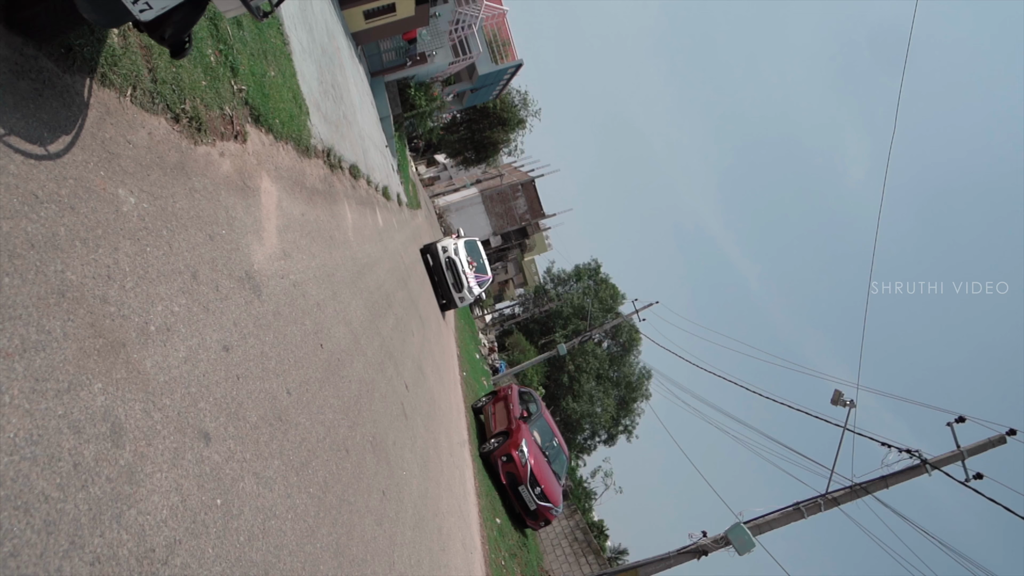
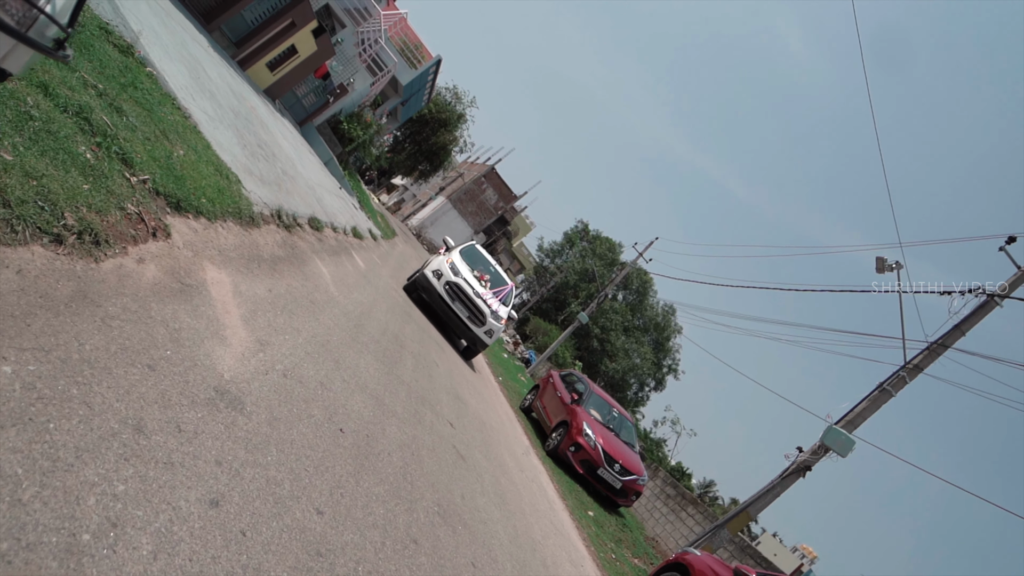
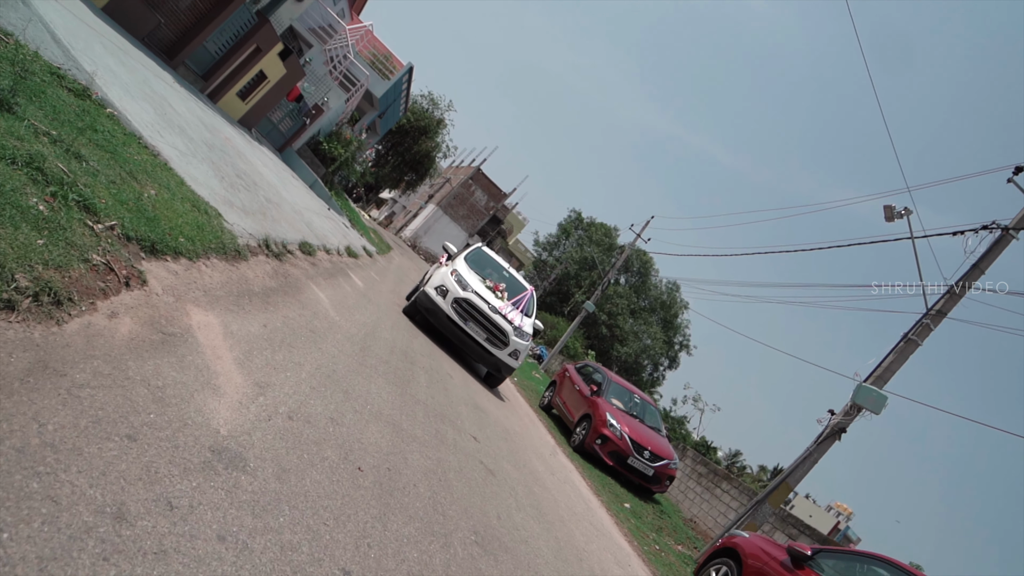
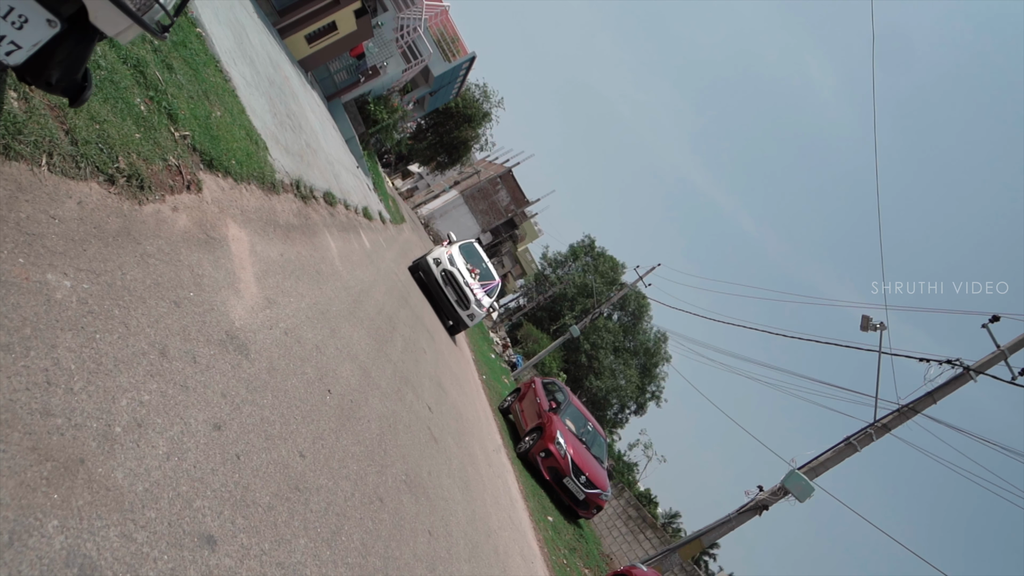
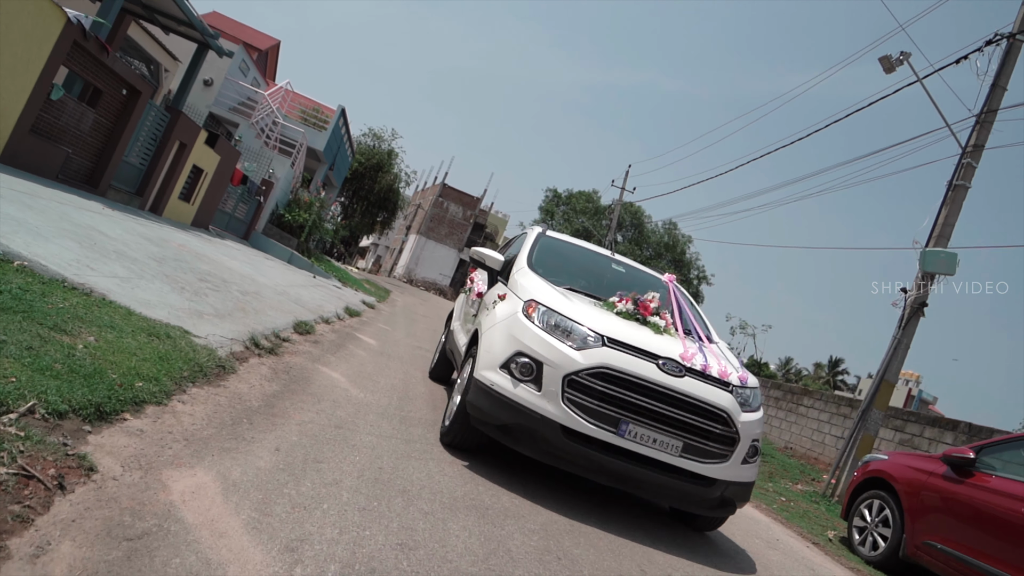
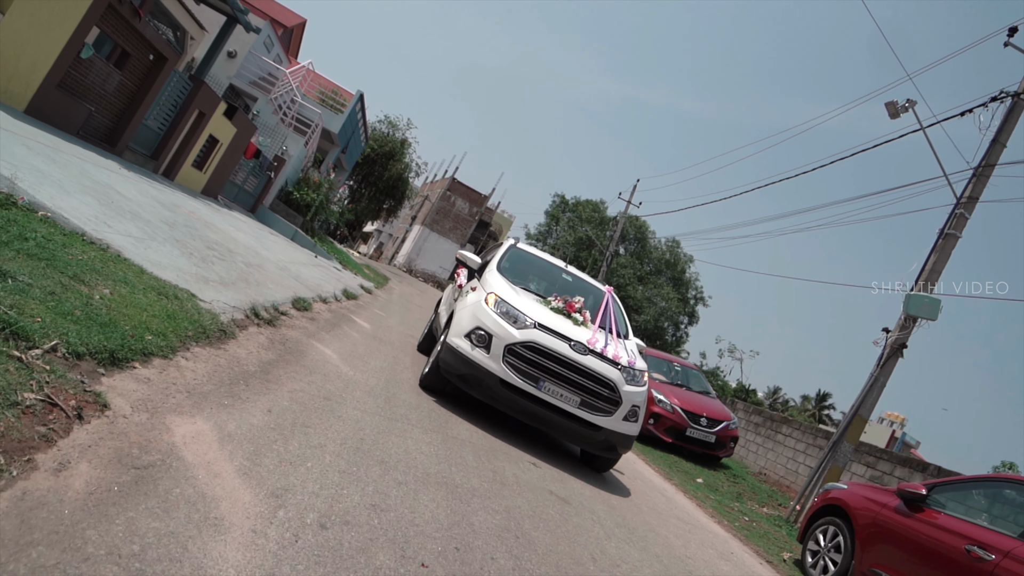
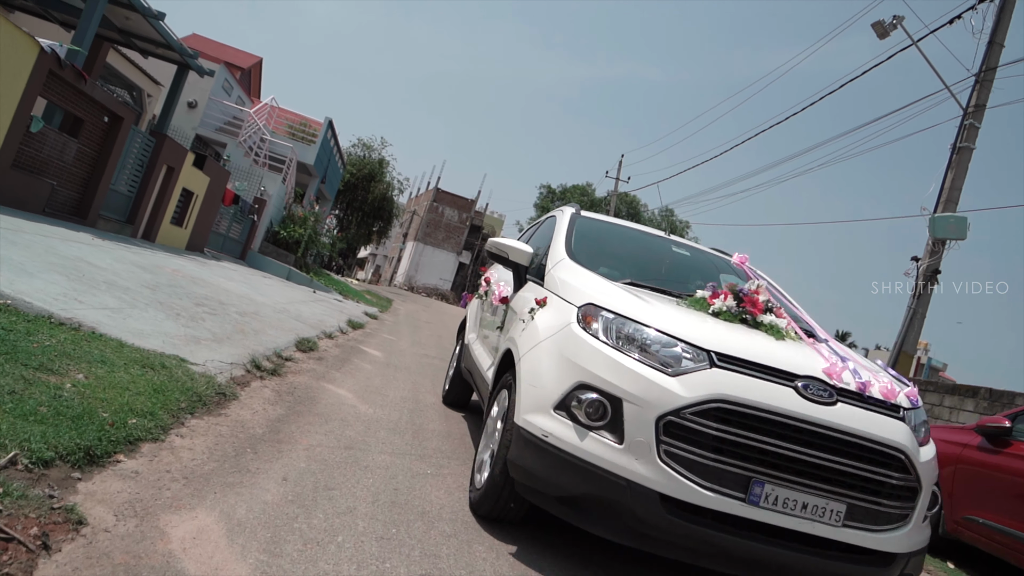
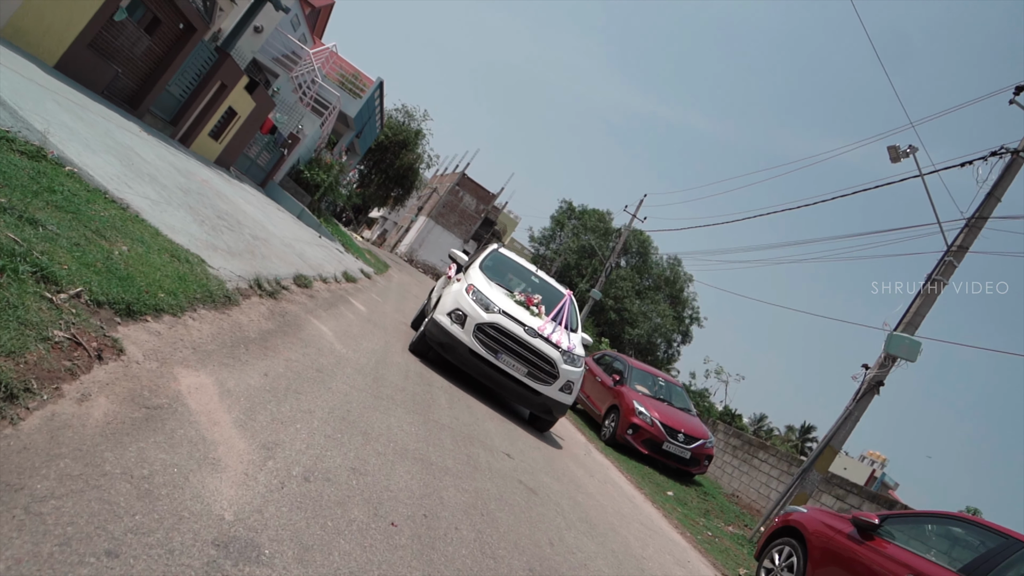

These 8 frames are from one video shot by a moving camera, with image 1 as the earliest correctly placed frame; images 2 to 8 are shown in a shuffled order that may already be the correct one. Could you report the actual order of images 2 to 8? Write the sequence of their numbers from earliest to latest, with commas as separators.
4, 2, 3, 8, 6, 5, 7
